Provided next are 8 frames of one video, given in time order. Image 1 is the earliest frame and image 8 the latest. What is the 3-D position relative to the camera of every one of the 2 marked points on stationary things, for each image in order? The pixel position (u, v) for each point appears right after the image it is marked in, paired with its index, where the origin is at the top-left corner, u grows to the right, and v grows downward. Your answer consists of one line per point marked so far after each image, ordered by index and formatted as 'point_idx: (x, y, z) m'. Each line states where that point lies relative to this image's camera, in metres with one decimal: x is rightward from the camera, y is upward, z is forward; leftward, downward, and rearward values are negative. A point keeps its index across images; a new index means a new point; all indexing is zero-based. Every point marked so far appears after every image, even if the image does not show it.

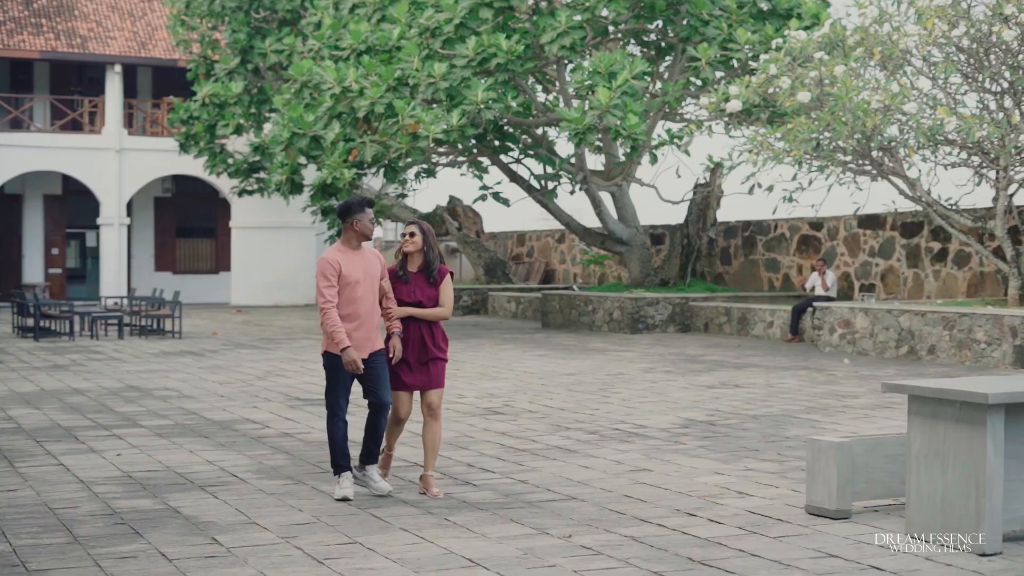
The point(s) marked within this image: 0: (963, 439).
0: (+1.6, -0.6, +5.6) m
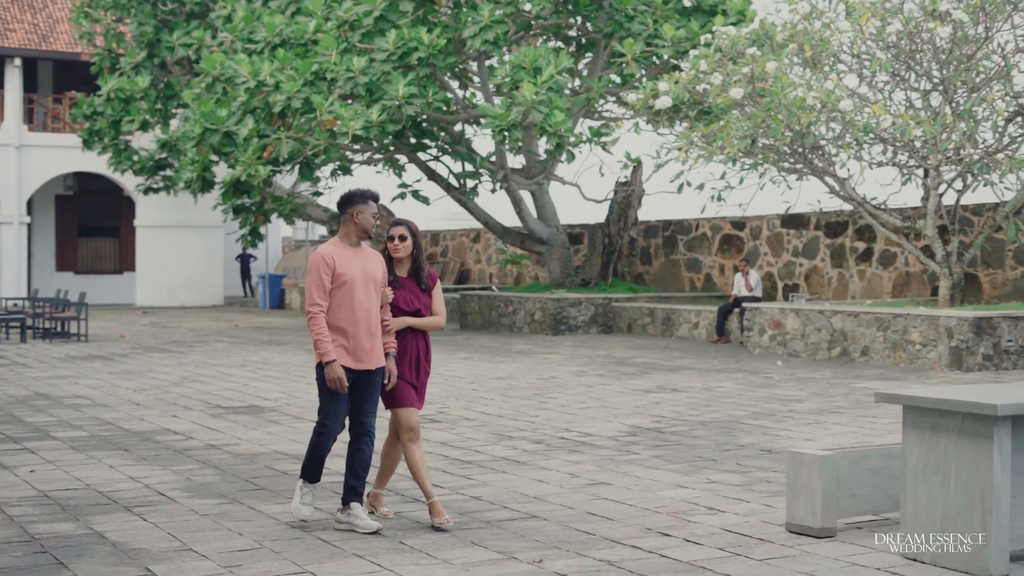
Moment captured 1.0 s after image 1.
0: (+1.5, -0.6, +5.2) m
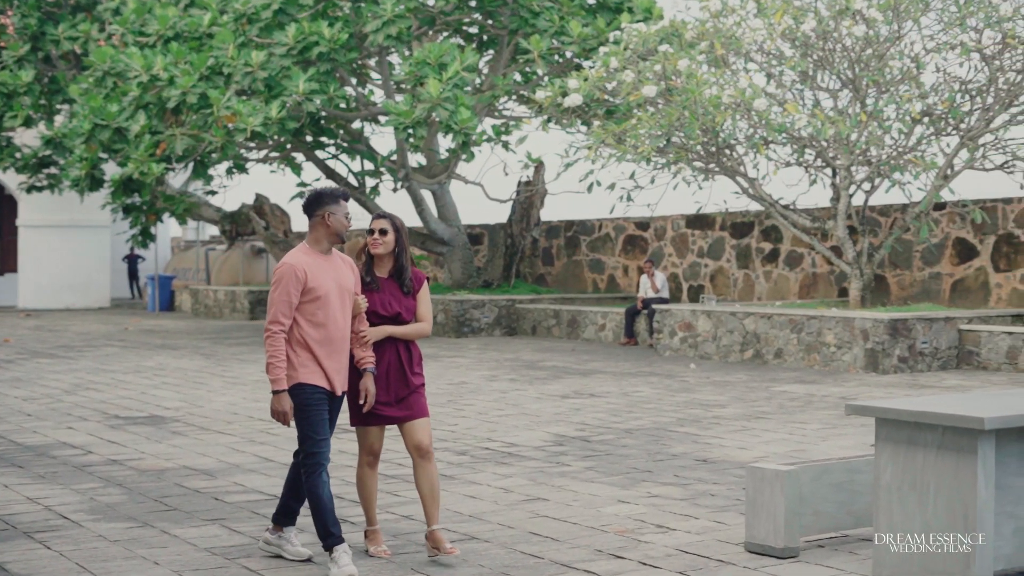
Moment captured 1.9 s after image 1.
0: (+1.4, -0.6, +4.9) m
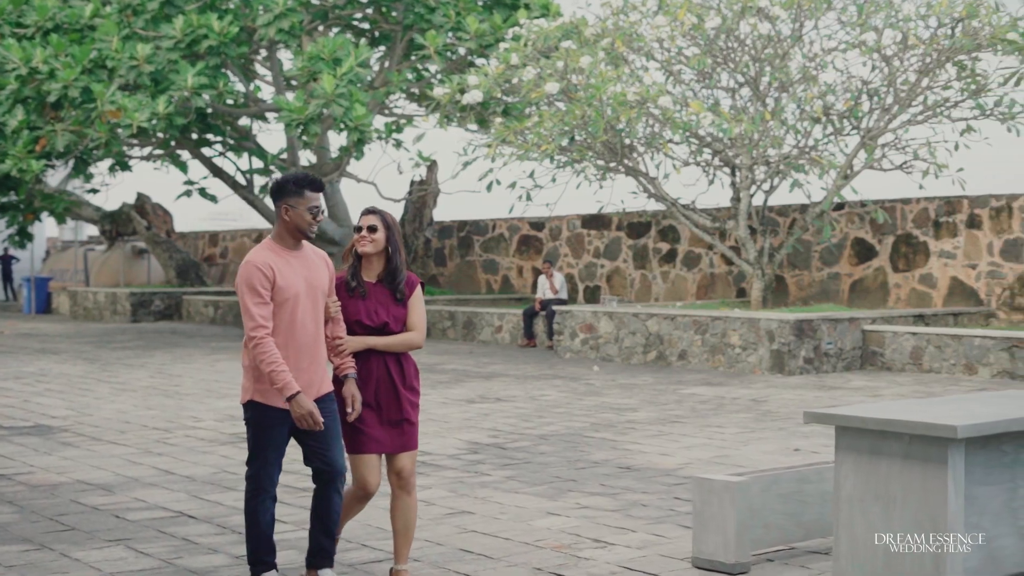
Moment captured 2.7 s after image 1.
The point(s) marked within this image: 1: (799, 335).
0: (+1.2, -0.6, +4.6) m
1: (+2.5, -0.4, +13.5) m
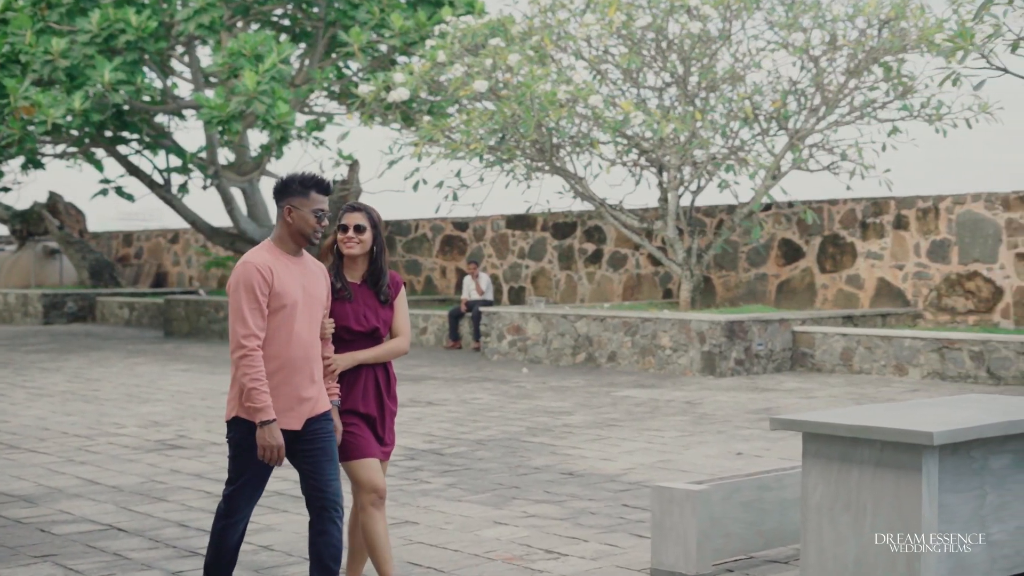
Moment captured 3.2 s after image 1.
0: (+1.1, -0.6, +4.5) m
1: (+1.9, -0.4, +13.4) m
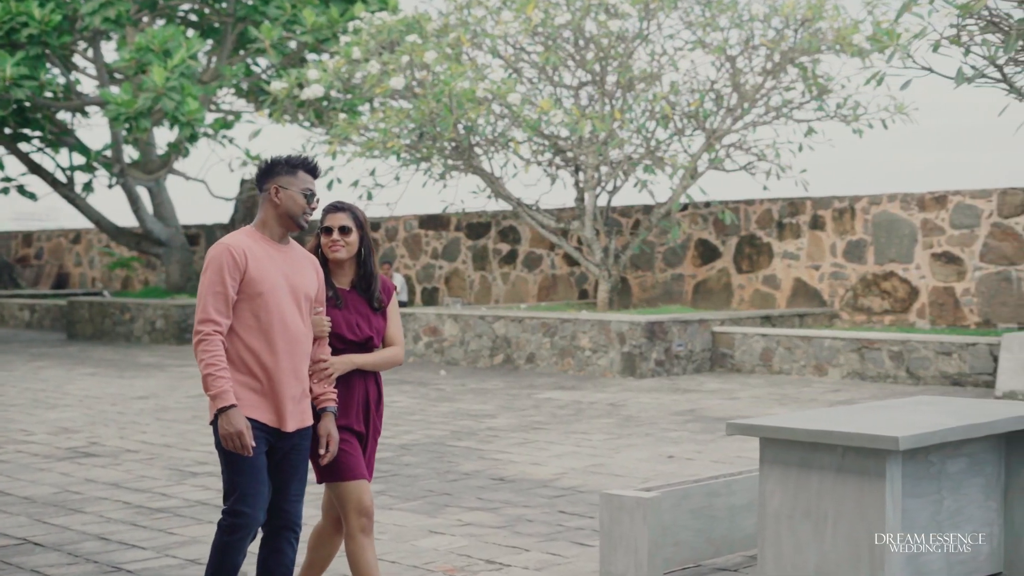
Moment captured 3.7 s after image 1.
0: (+0.9, -0.6, +4.3) m
1: (+1.2, -0.4, +13.3) m
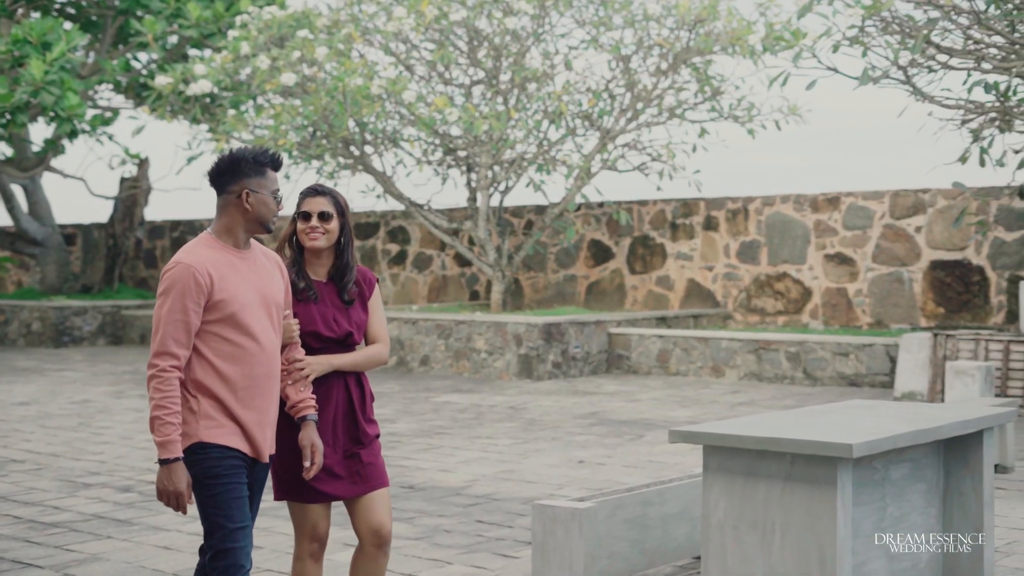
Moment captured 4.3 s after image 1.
0: (+0.8, -0.6, +4.2) m
1: (+0.3, -0.4, +13.1) m
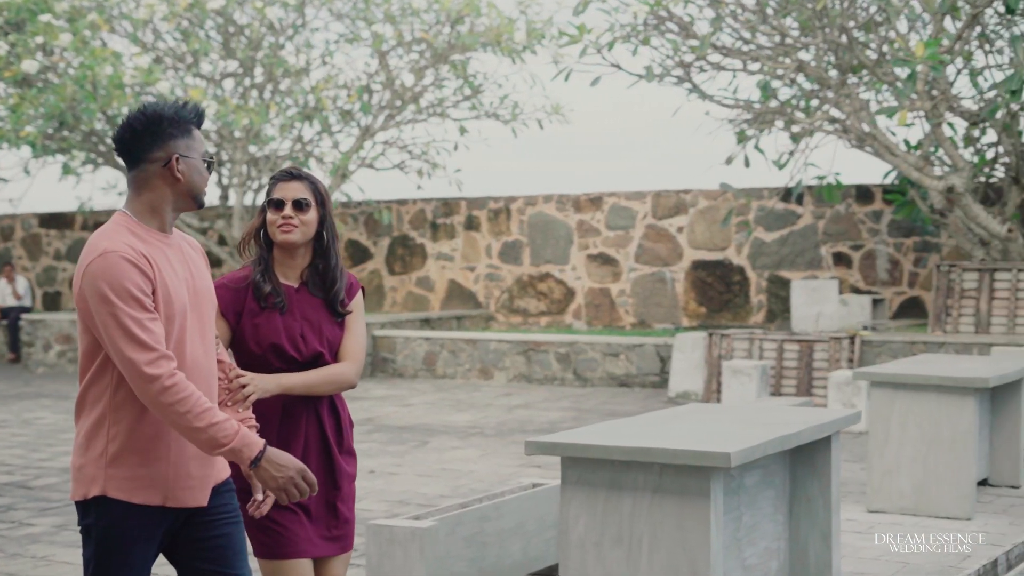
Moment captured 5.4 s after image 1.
0: (+0.4, -0.6, +3.9) m
1: (-1.7, -0.4, +12.6) m
